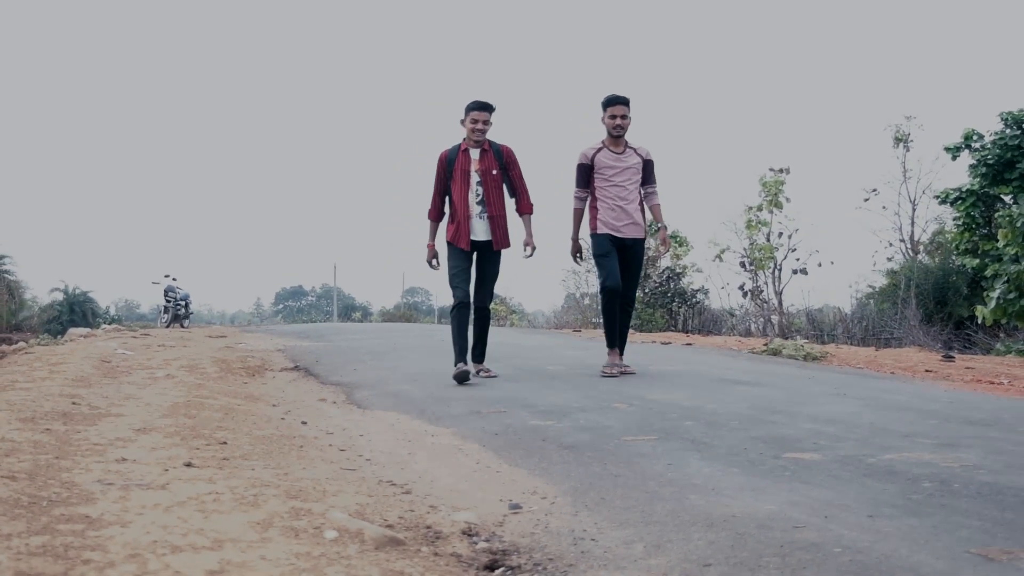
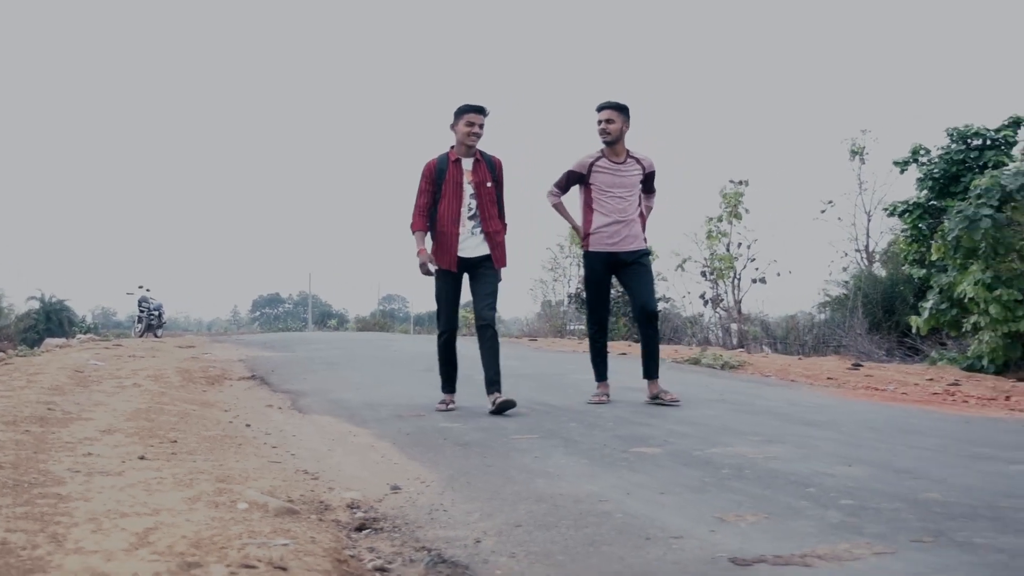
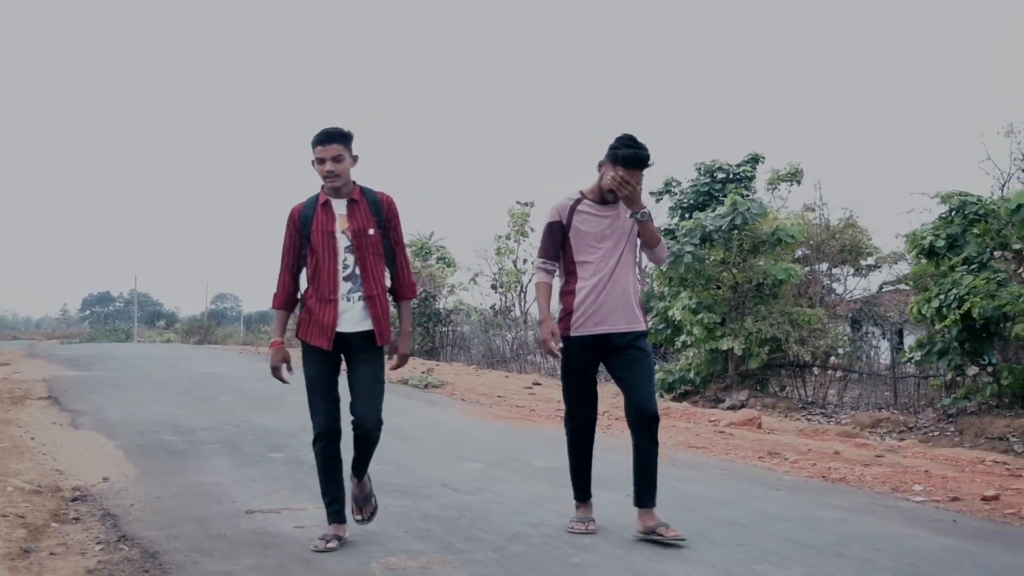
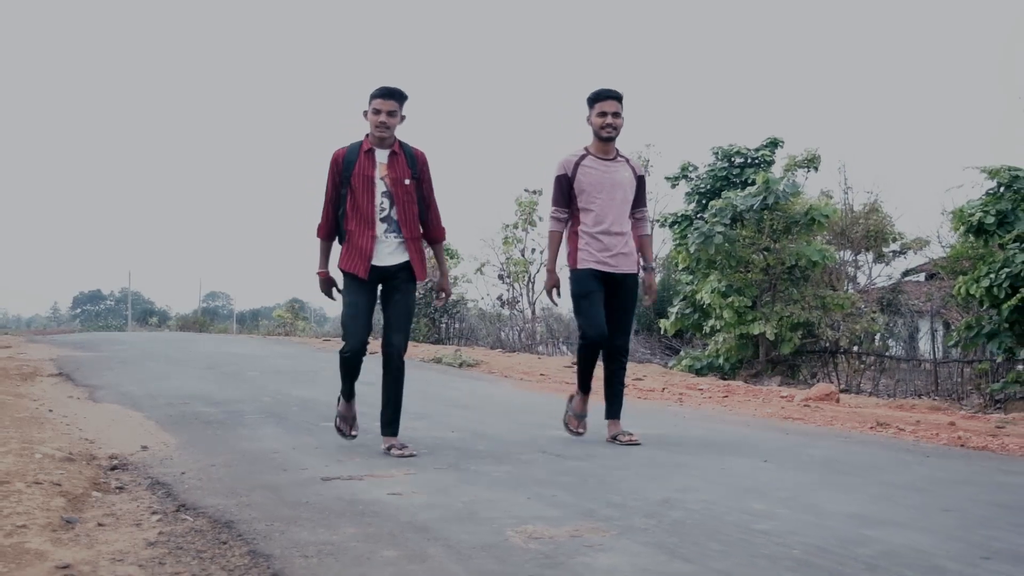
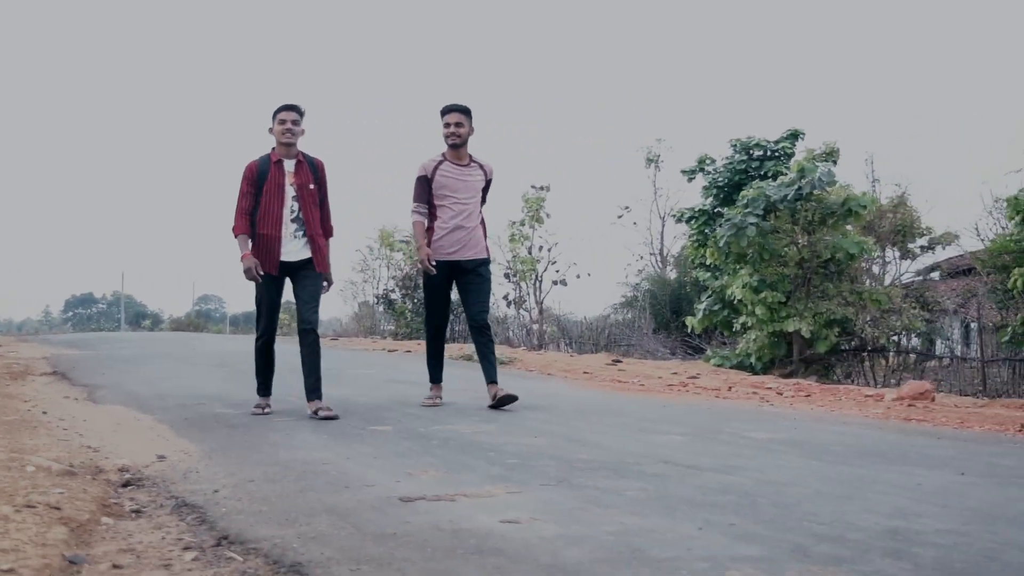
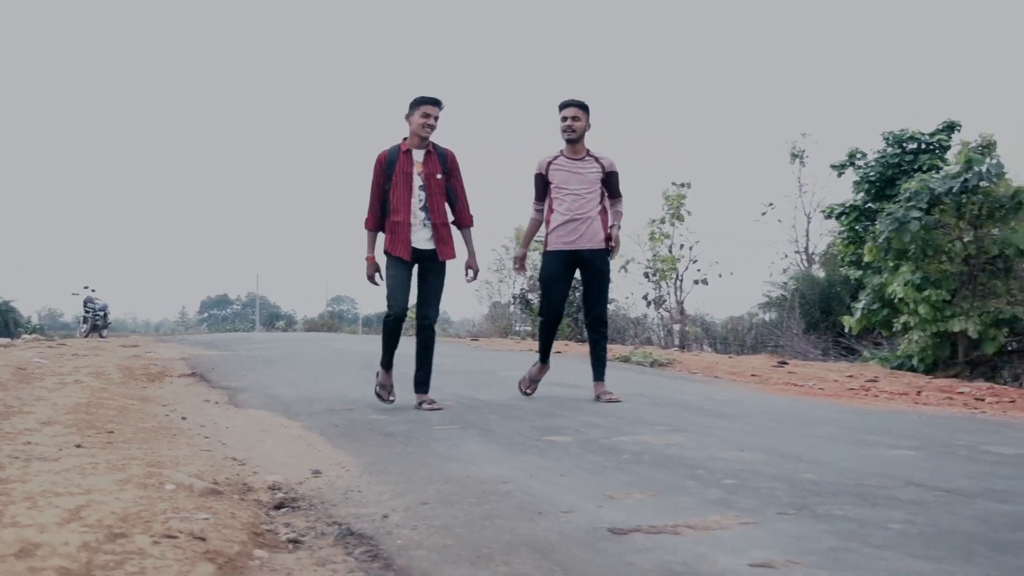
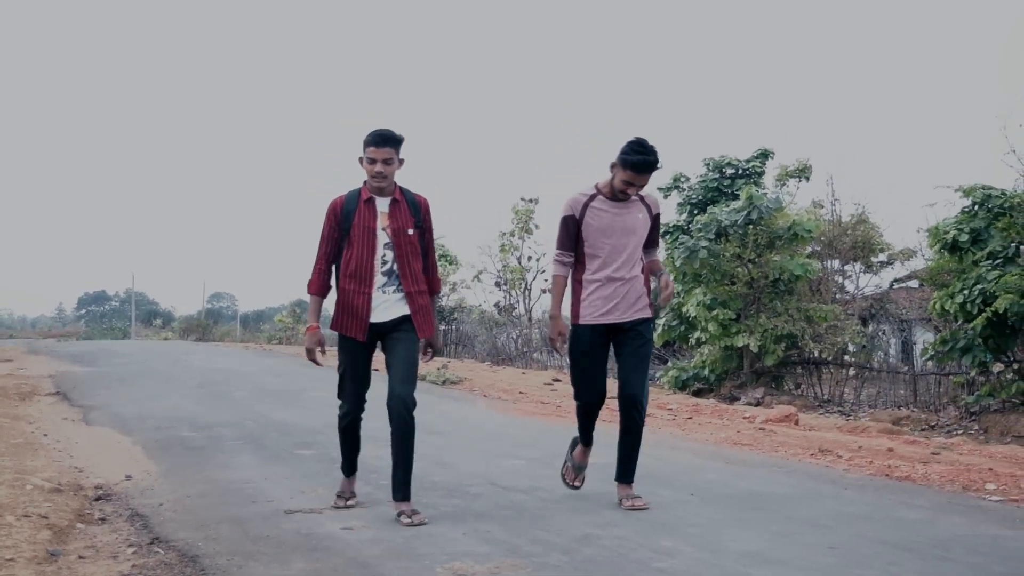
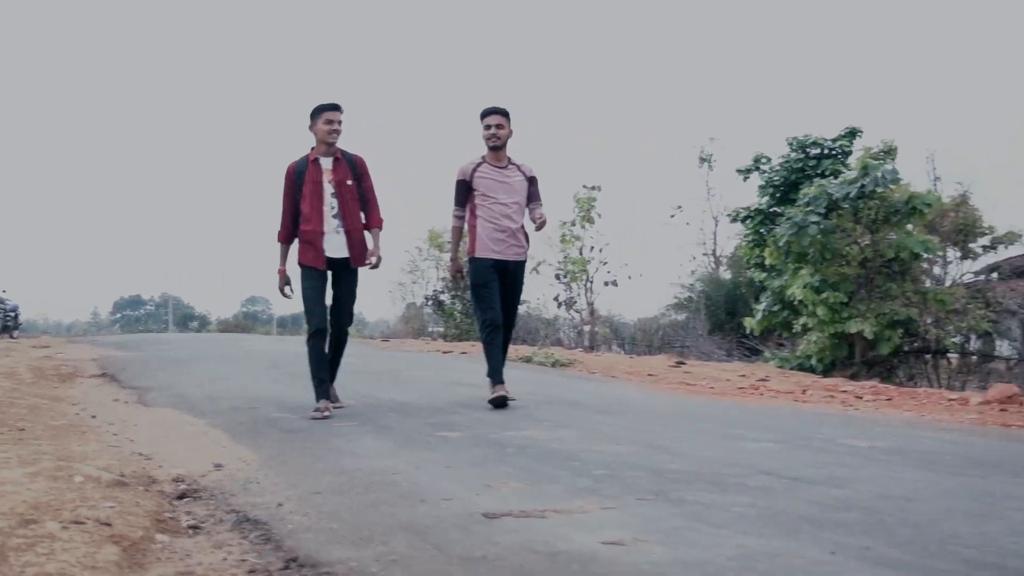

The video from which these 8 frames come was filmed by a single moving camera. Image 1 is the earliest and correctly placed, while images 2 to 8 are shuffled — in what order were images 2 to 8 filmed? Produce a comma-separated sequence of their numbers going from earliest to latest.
2, 6, 8, 5, 4, 7, 3
